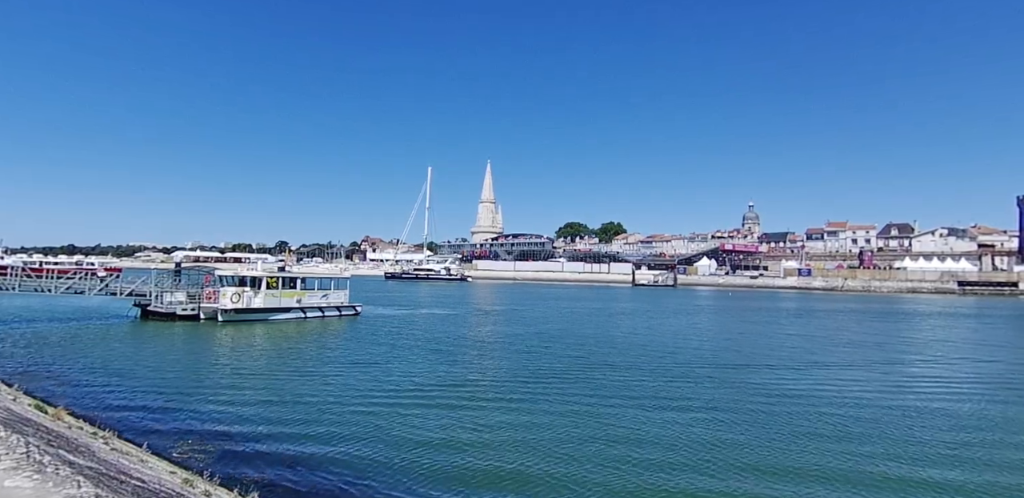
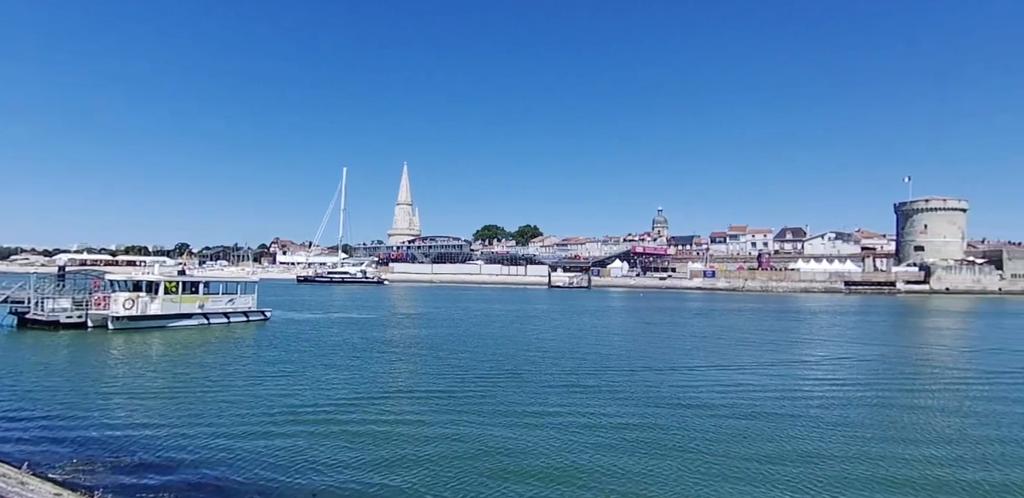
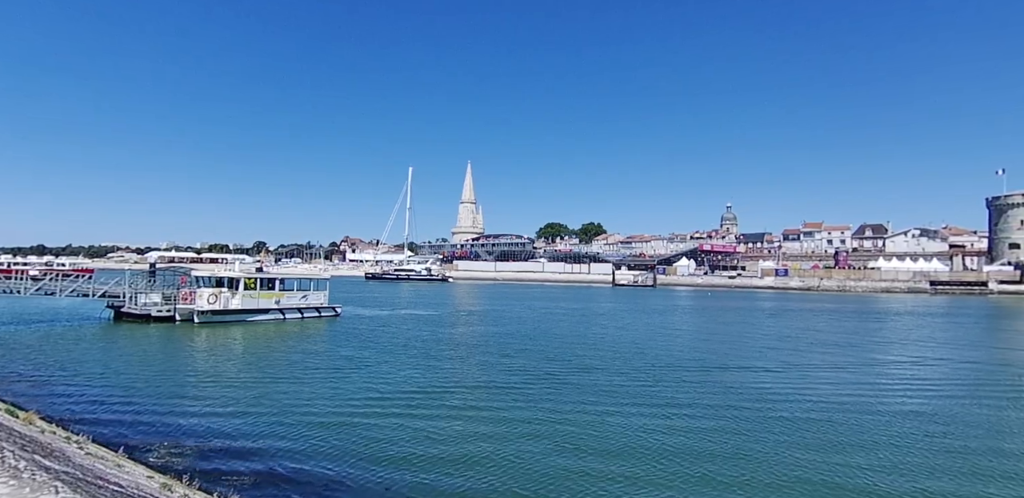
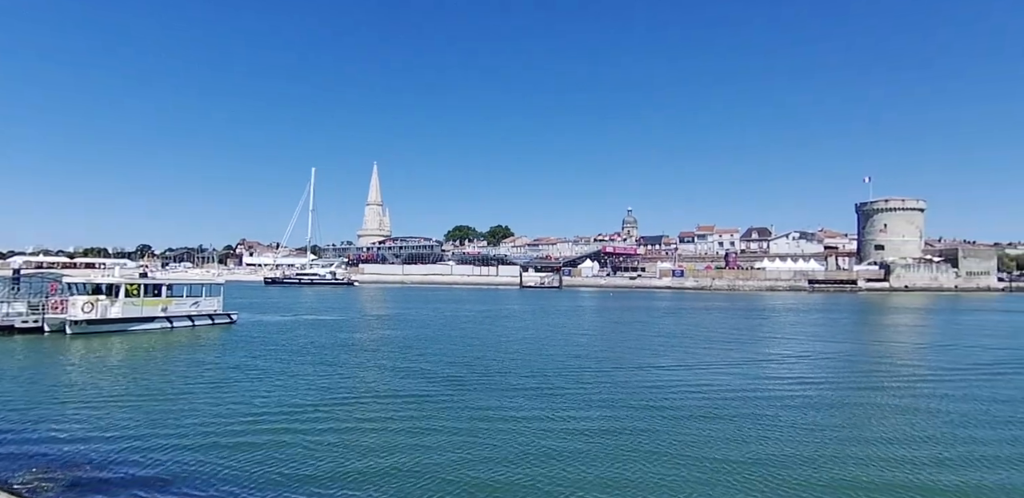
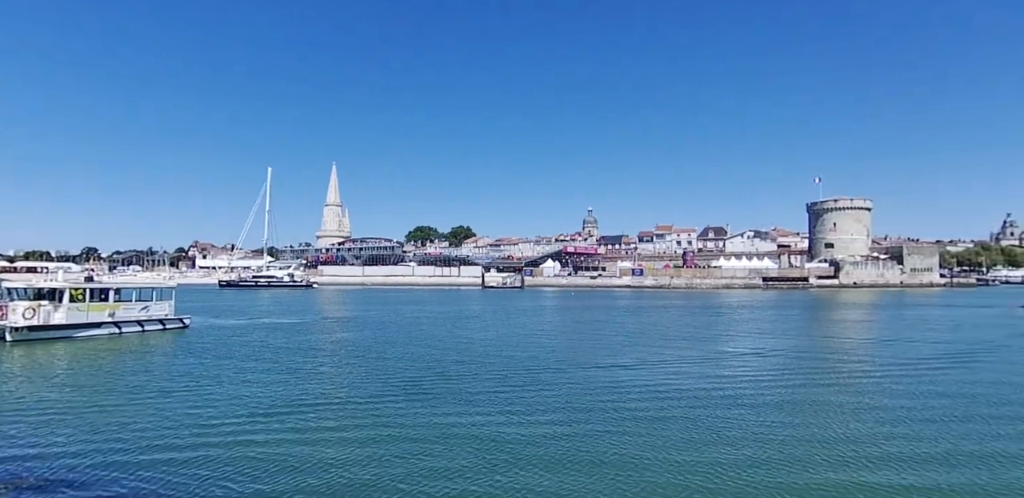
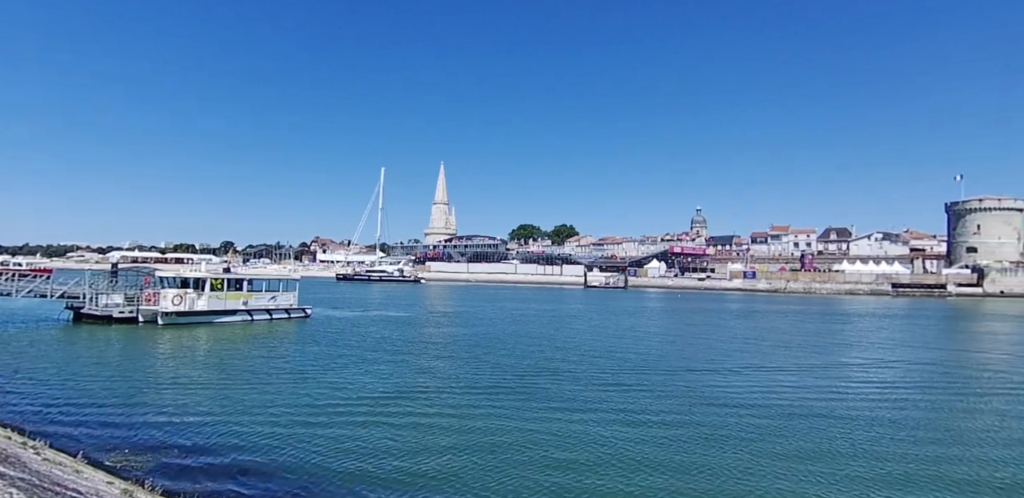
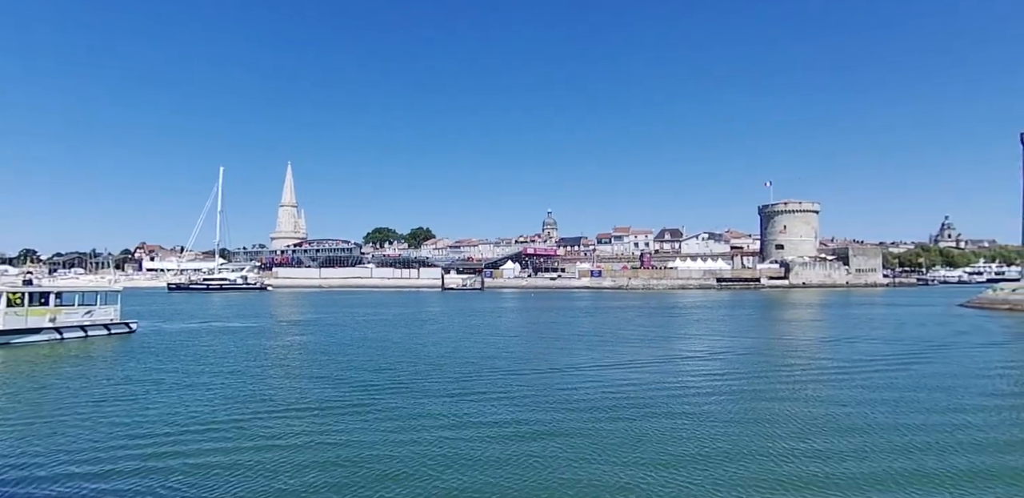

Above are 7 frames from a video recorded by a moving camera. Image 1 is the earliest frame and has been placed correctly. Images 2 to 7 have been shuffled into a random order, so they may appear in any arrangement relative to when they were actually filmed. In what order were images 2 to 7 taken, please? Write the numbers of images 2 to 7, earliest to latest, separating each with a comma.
3, 6, 2, 4, 5, 7
